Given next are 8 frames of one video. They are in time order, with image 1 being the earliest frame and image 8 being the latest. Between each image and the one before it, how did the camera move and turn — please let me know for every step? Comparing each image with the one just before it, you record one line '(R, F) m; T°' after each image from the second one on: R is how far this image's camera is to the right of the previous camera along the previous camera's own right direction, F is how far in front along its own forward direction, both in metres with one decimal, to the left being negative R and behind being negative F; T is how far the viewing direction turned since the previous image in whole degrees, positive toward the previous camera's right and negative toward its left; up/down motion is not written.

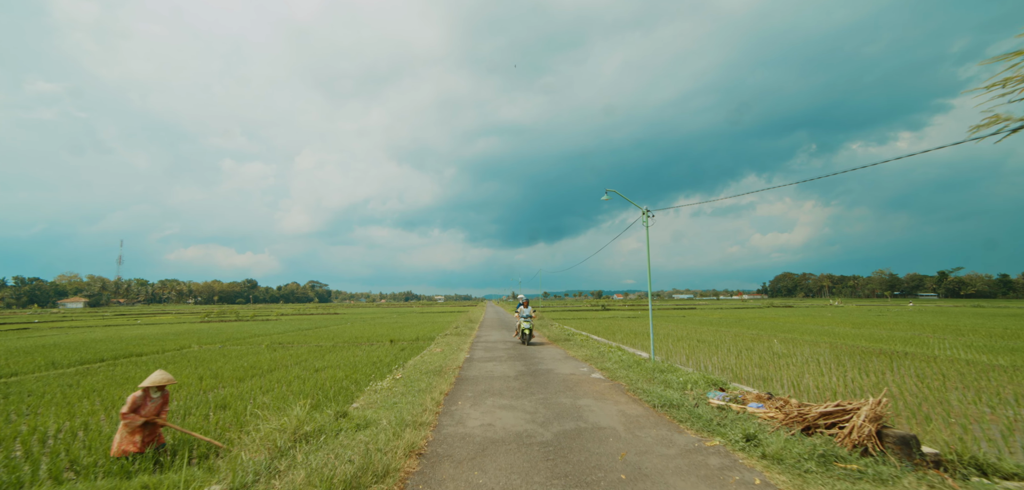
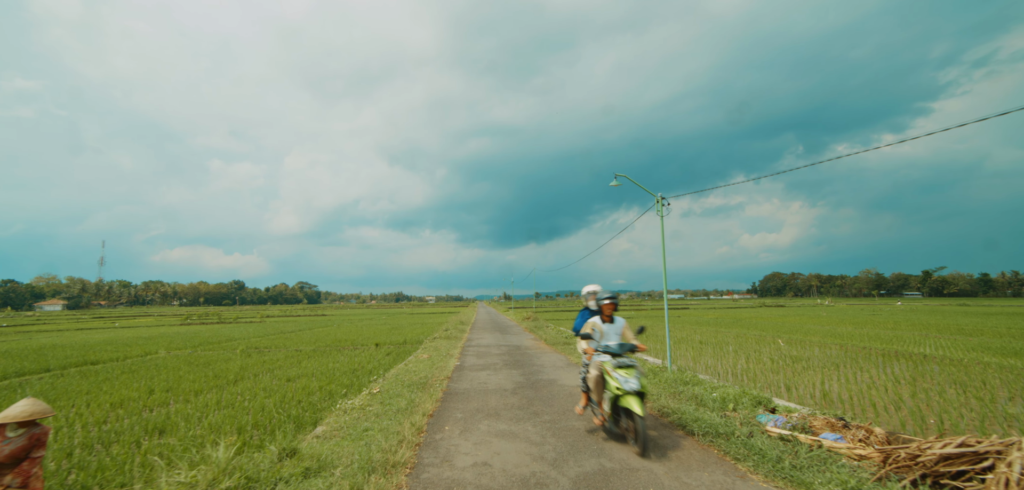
(-0.1, +1.1) m; +1°
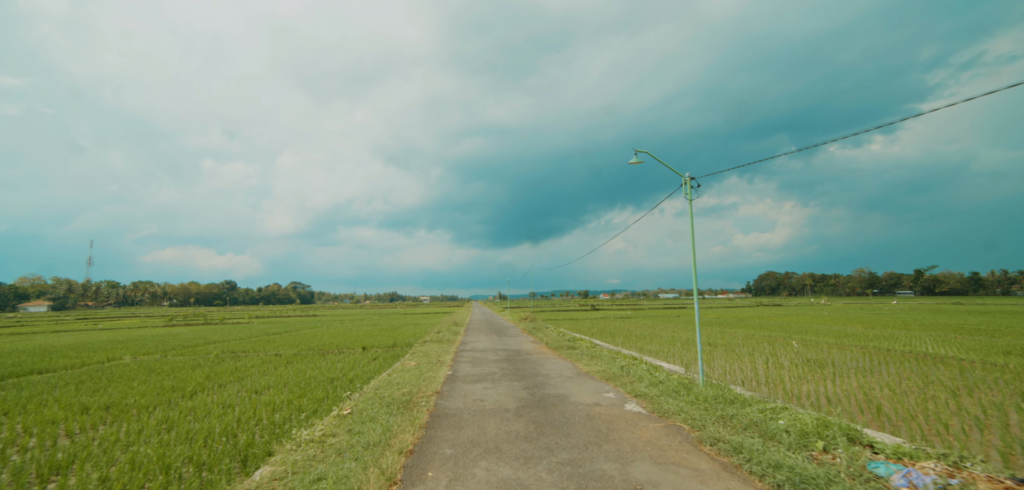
(-0.1, +1.3) m; +1°
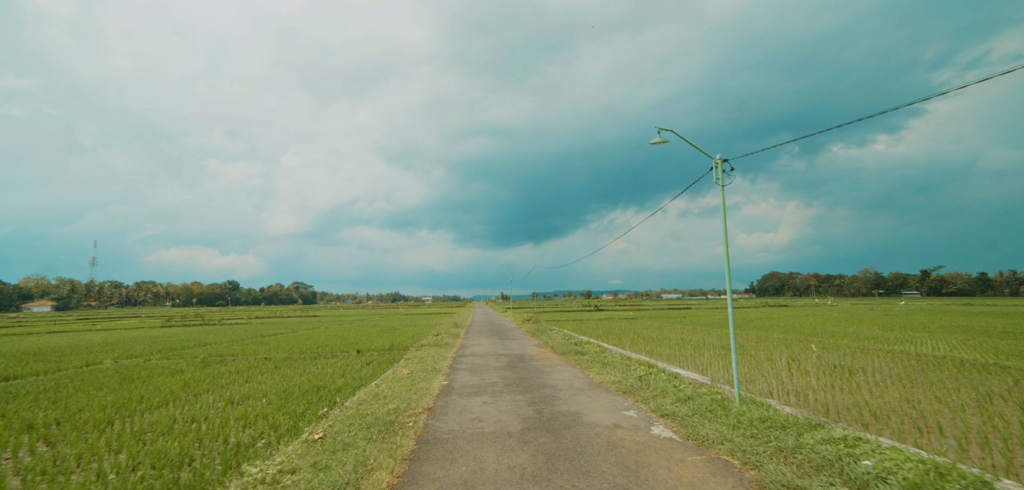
(0.0, +0.9) m; 0°
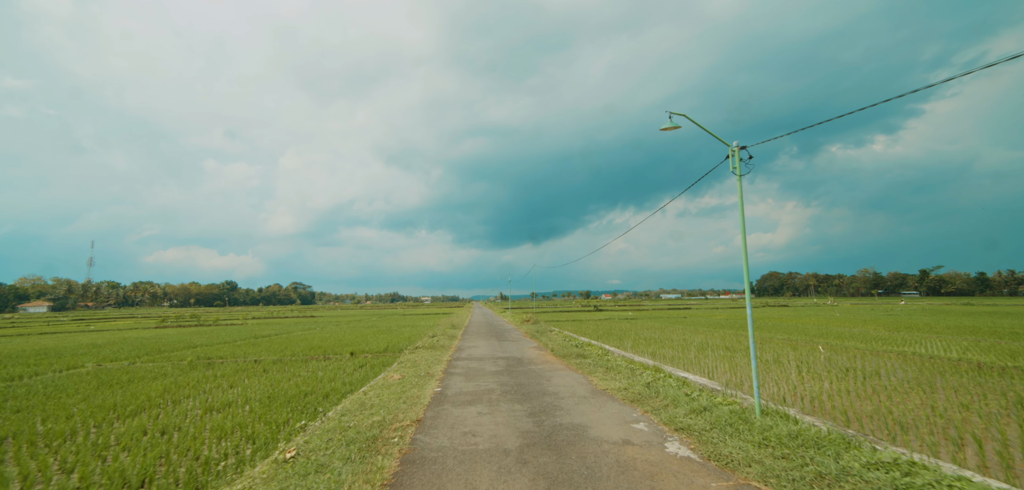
(0.0, +0.5) m; 0°
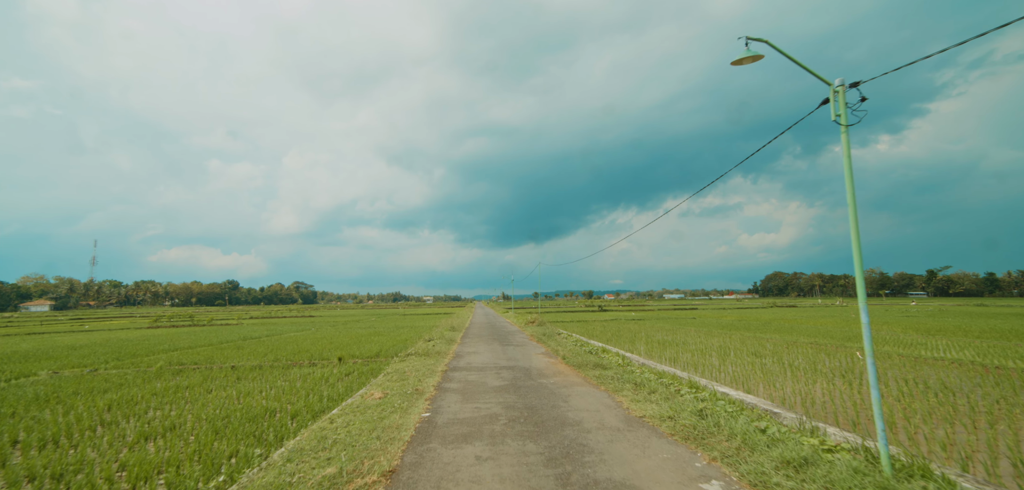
(-0.1, +1.6) m; 0°
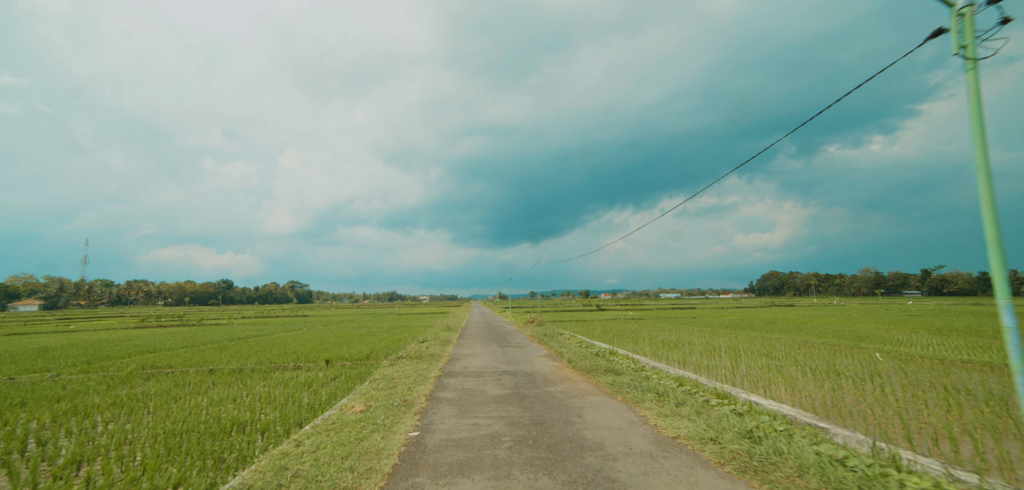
(-0.1, +1.0) m; 0°
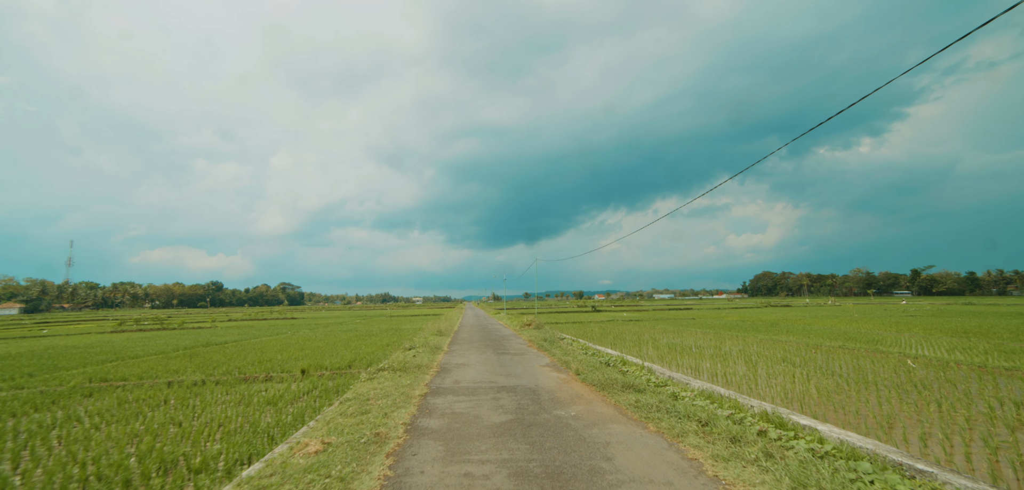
(-0.1, +1.4) m; +1°
